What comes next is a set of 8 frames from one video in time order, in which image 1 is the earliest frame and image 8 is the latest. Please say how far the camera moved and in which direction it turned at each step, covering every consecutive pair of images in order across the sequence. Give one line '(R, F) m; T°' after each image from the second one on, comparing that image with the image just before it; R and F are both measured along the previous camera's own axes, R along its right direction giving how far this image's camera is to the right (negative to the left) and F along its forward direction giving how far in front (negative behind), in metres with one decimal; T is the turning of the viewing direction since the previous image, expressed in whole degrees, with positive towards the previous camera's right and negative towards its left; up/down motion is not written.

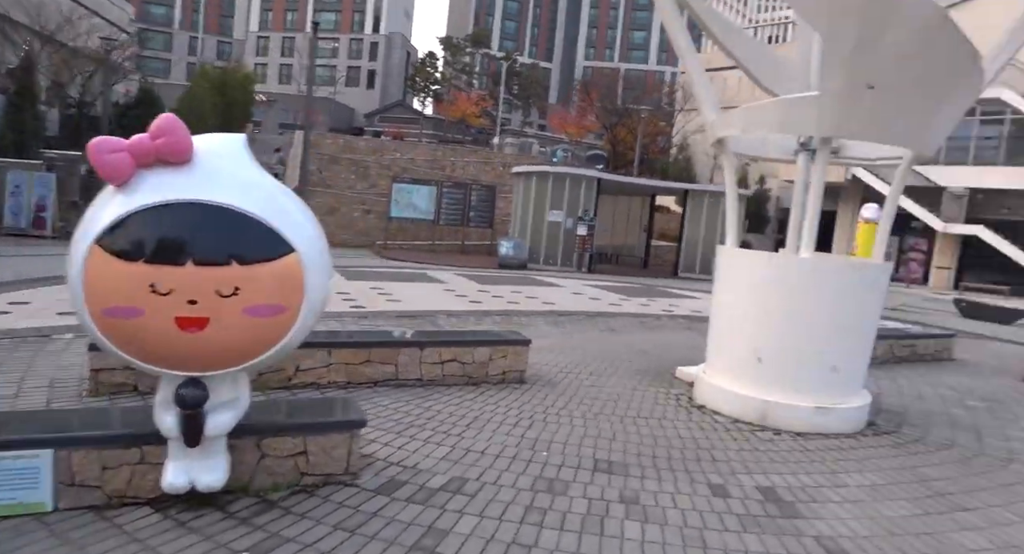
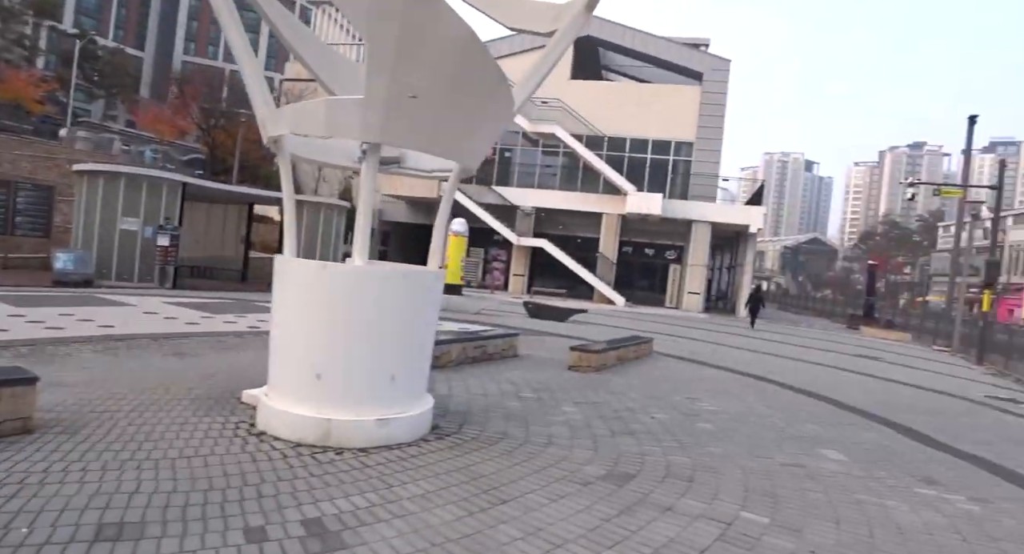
(+1.0, +0.7) m; +32°
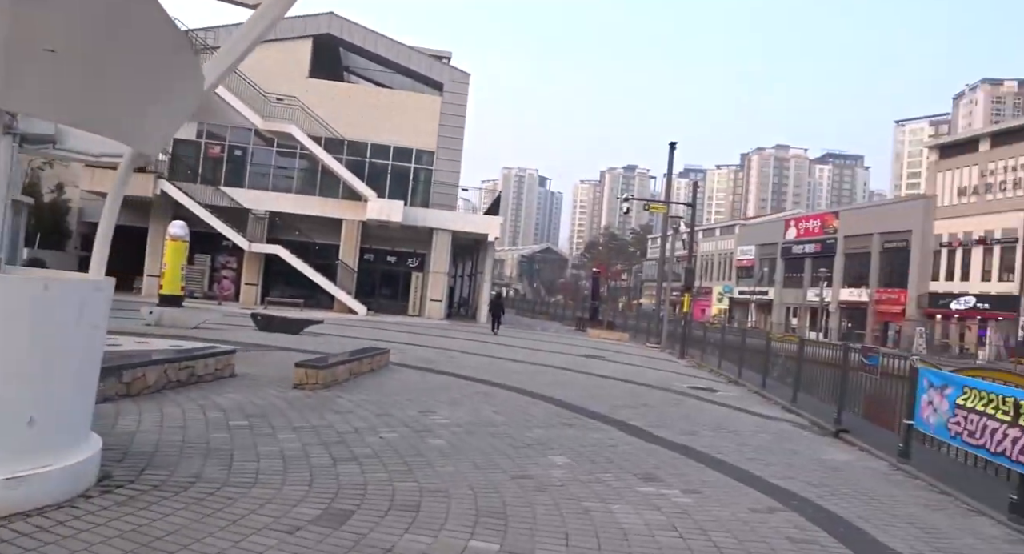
(+0.4, +0.8) m; +21°
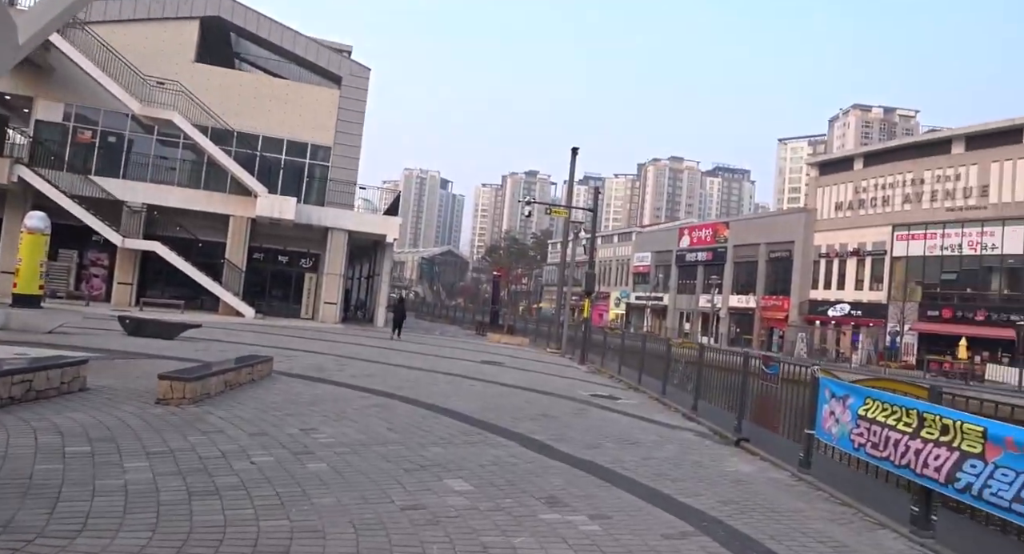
(+0.1, +0.7) m; +8°
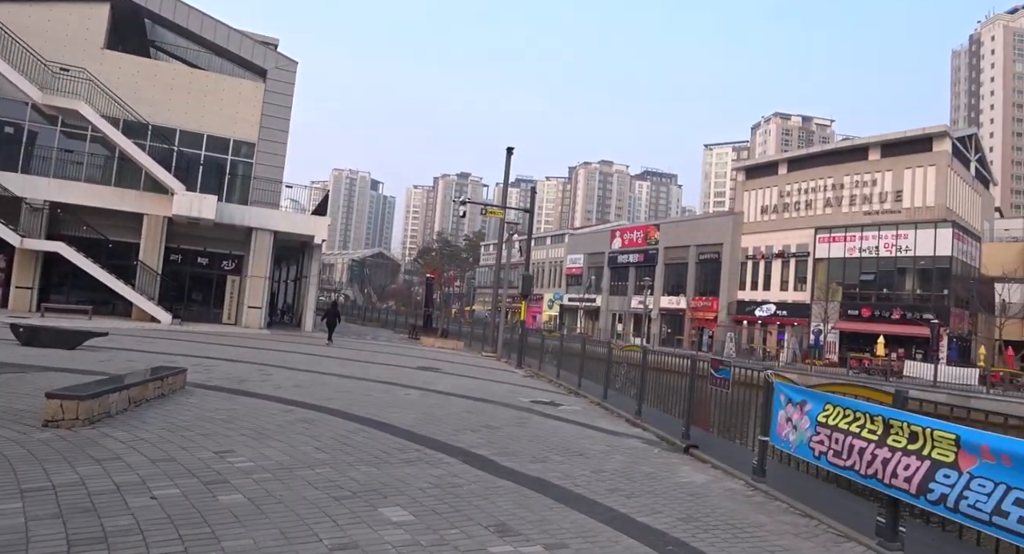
(-0.1, +0.7) m; +6°
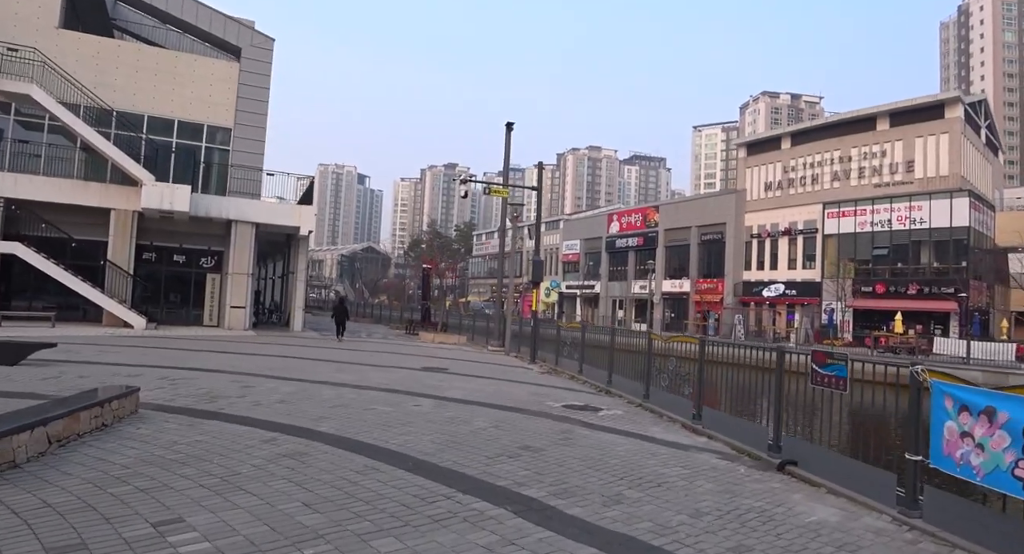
(-0.6, +2.4) m; +1°
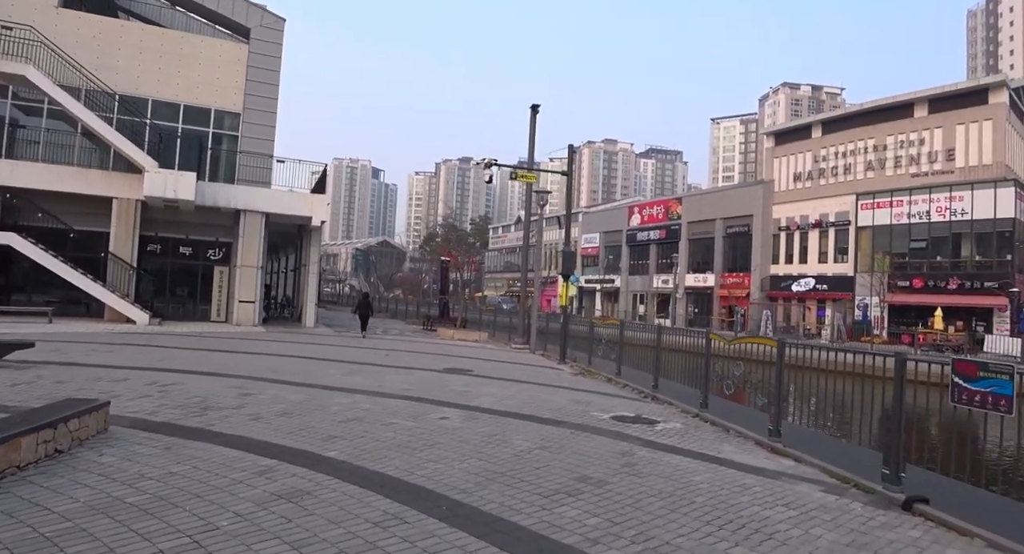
(-0.4, +1.7) m; -1°
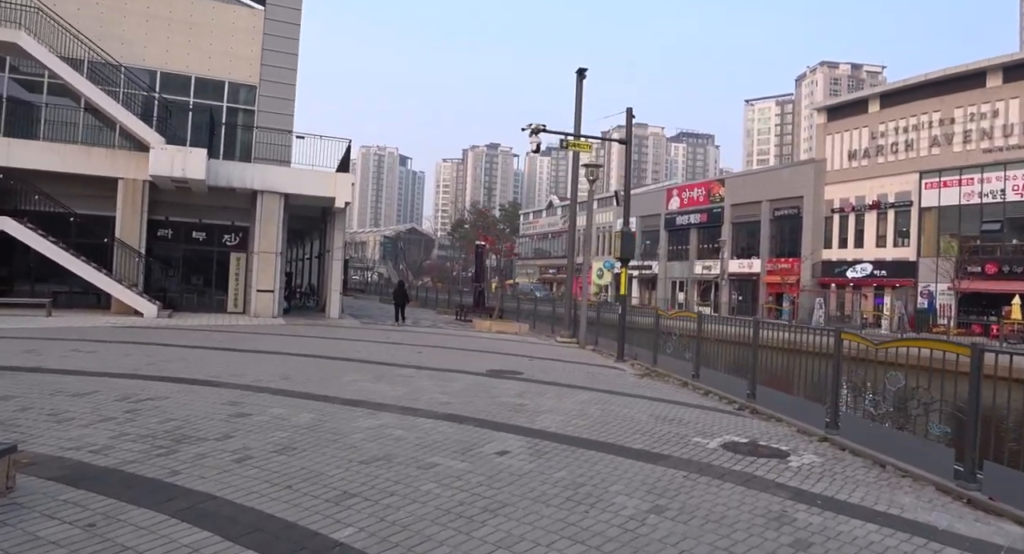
(-0.6, +2.6) m; -2°
